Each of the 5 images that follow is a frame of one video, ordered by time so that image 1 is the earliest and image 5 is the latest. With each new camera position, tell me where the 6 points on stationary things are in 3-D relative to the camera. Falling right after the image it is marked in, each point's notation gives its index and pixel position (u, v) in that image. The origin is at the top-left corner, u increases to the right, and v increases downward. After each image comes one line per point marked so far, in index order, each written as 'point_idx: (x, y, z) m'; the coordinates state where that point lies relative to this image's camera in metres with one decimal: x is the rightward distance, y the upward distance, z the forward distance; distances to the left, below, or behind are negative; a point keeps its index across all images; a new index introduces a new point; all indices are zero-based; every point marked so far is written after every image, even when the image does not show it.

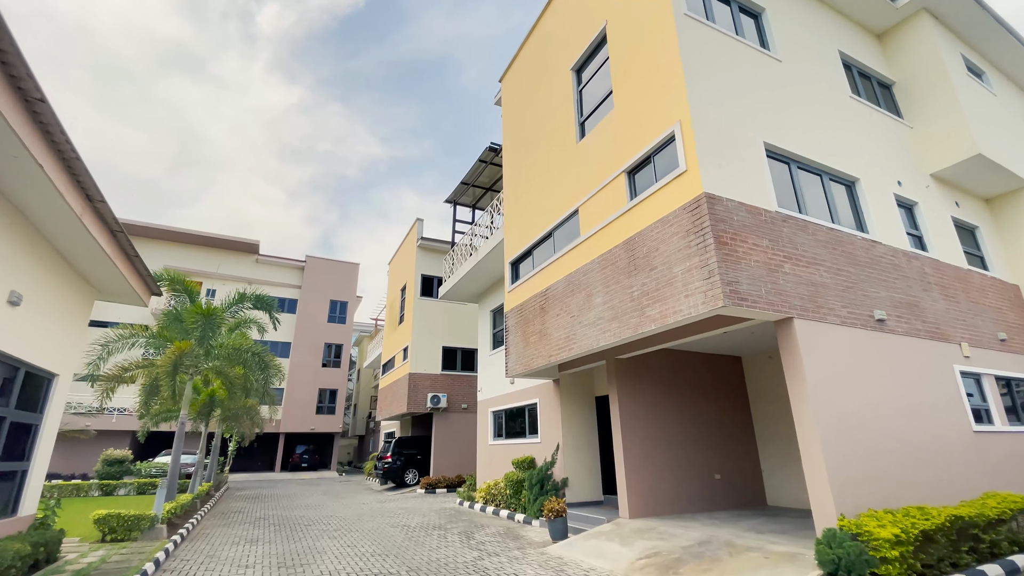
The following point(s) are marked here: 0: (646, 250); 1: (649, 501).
0: (+2.0, +0.6, +7.1) m
1: (+2.6, -4.0, +8.9) m
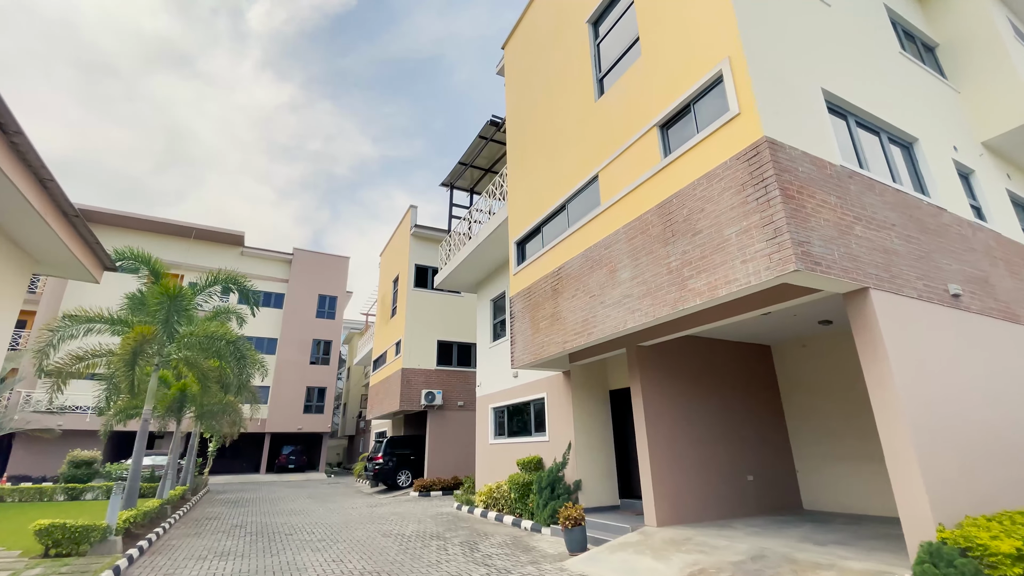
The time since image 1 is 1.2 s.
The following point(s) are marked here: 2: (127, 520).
0: (+2.3, +1.0, +6.0) m
1: (+2.8, -3.6, +7.8) m
2: (-6.9, -4.1, +8.4) m
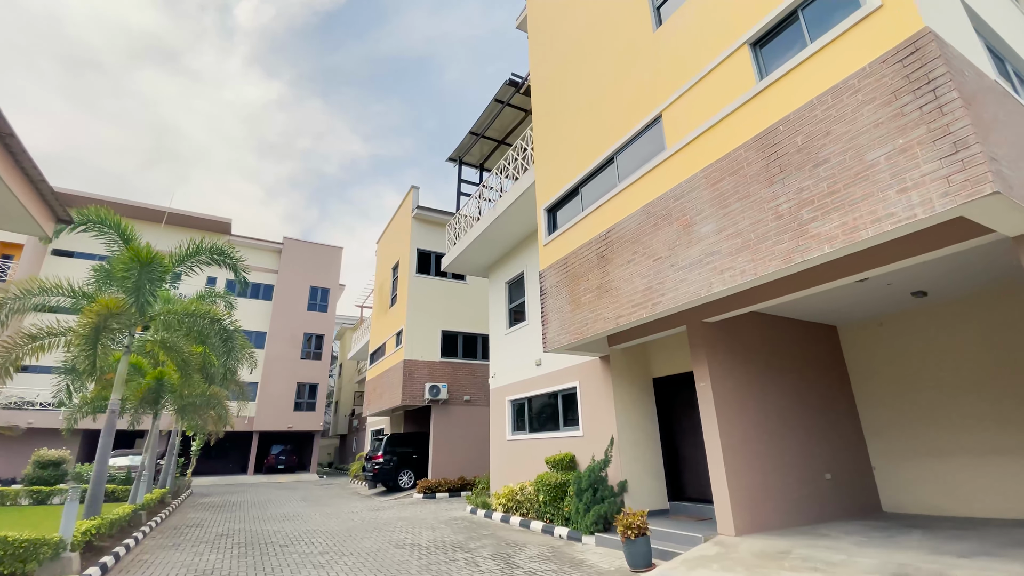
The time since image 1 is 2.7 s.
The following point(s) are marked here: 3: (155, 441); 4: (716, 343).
0: (+2.9, +1.5, +4.8) m
1: (+3.4, -3.1, +6.5) m
2: (-6.3, -3.6, +6.9) m
3: (-9.1, -3.9, +12.0) m
4: (+3.1, -0.8, +7.1) m
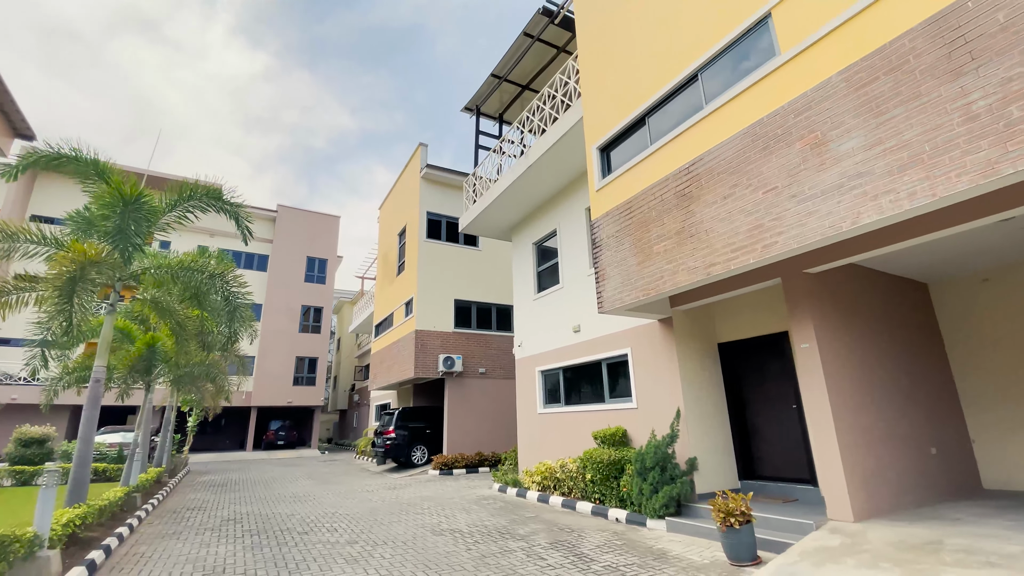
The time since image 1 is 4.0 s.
0: (+3.8, +2.1, +3.5) m
1: (+4.2, -2.4, +5.5) m
2: (-5.5, -2.9, +5.8) m
3: (-8.4, -3.0, +10.8) m
4: (+3.9, -0.1, +6.0) m
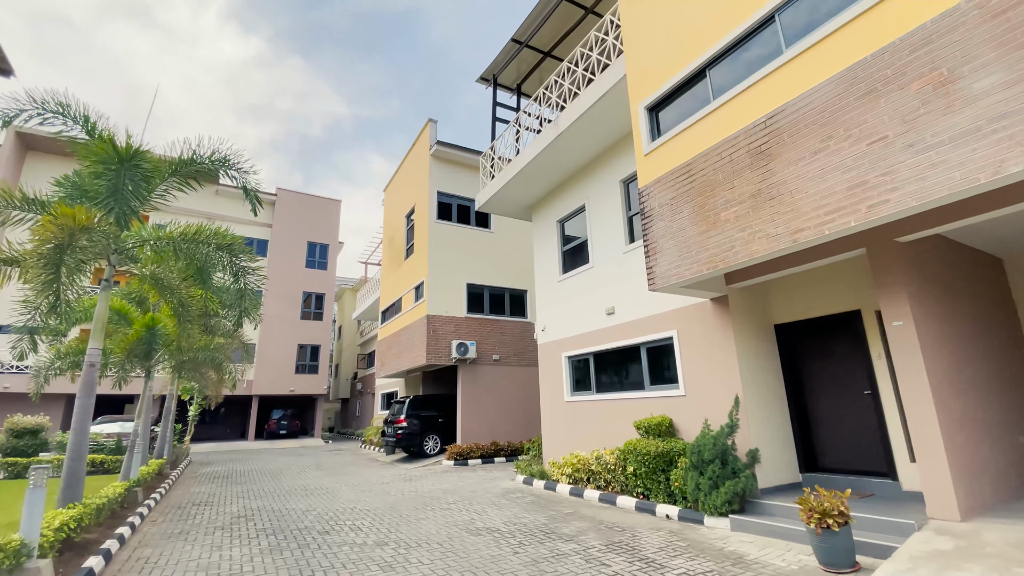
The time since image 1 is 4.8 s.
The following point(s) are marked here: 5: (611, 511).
0: (+4.4, +2.4, +2.8) m
1: (+4.8, -2.1, +4.9) m
2: (-4.9, -2.5, +5.1) m
3: (-7.8, -2.5, +10.1) m
4: (+4.5, +0.2, +5.3) m
5: (+1.5, -3.4, +7.2) m
